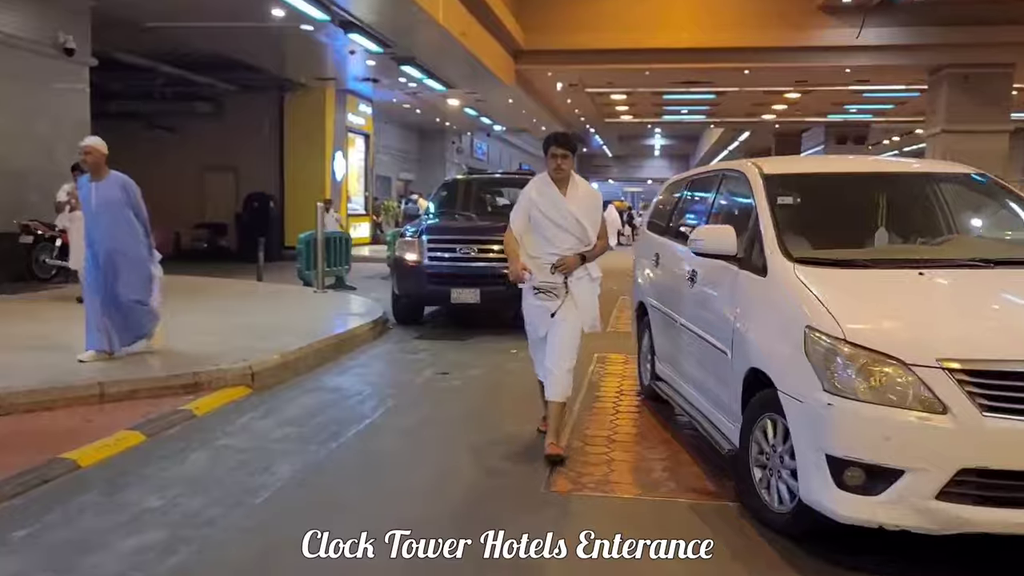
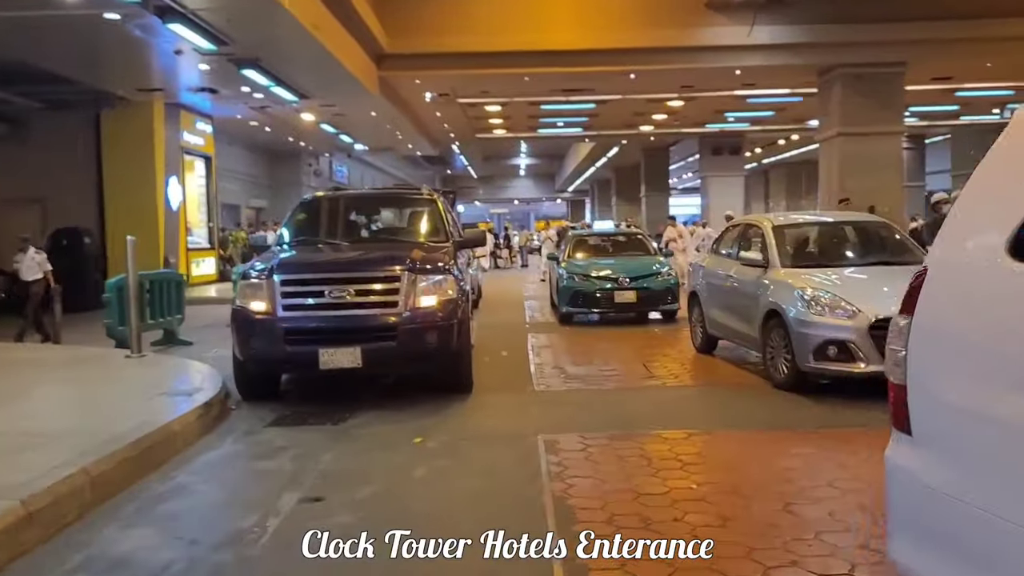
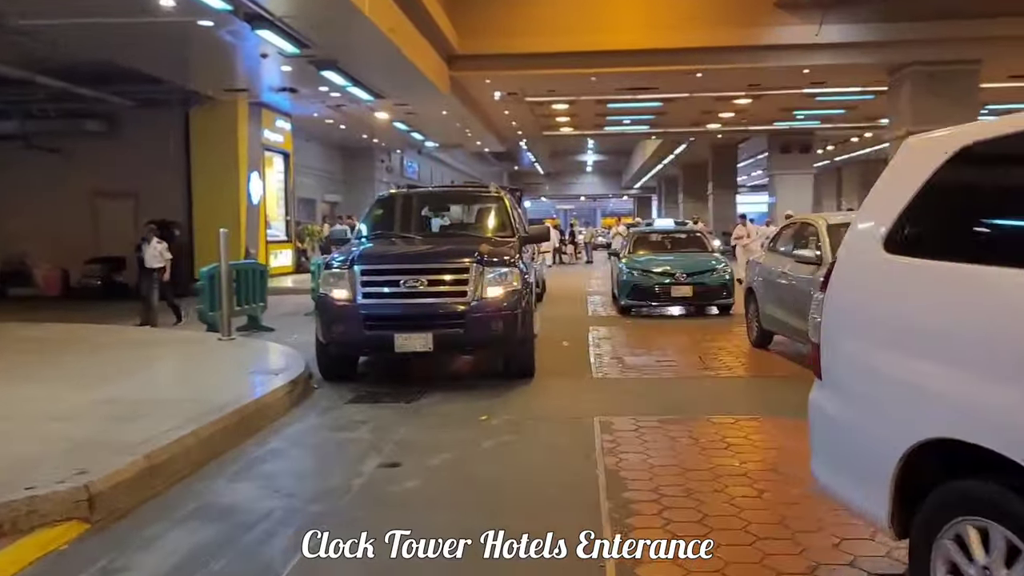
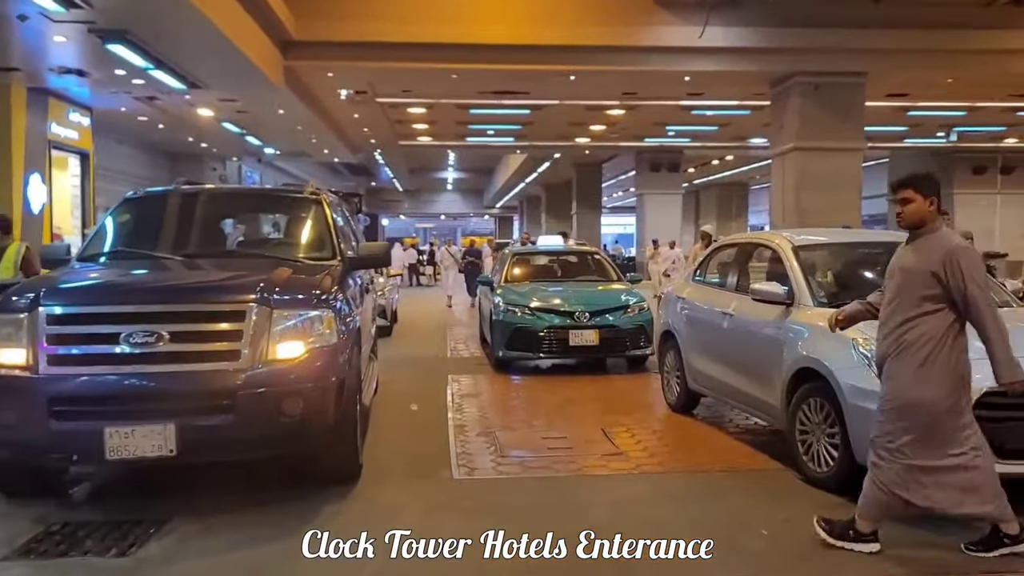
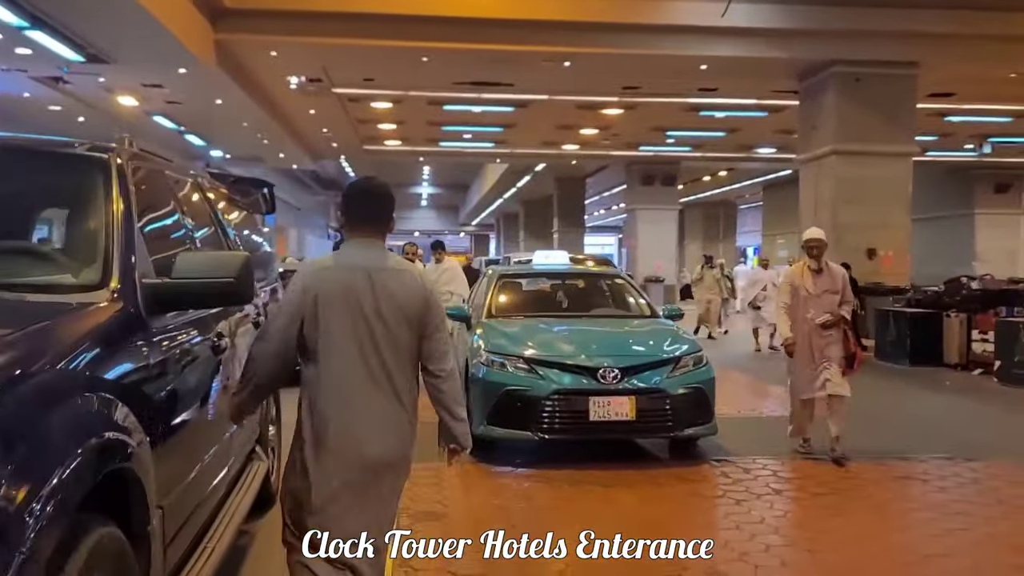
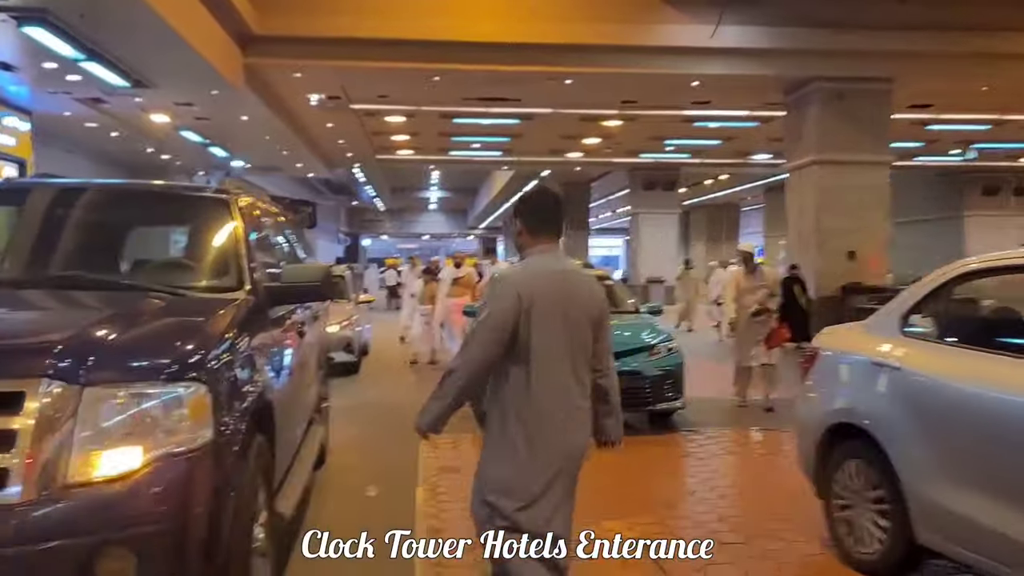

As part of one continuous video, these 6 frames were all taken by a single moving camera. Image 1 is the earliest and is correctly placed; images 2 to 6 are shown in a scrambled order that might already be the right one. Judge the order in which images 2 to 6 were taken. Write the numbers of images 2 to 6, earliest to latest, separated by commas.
3, 2, 4, 6, 5
